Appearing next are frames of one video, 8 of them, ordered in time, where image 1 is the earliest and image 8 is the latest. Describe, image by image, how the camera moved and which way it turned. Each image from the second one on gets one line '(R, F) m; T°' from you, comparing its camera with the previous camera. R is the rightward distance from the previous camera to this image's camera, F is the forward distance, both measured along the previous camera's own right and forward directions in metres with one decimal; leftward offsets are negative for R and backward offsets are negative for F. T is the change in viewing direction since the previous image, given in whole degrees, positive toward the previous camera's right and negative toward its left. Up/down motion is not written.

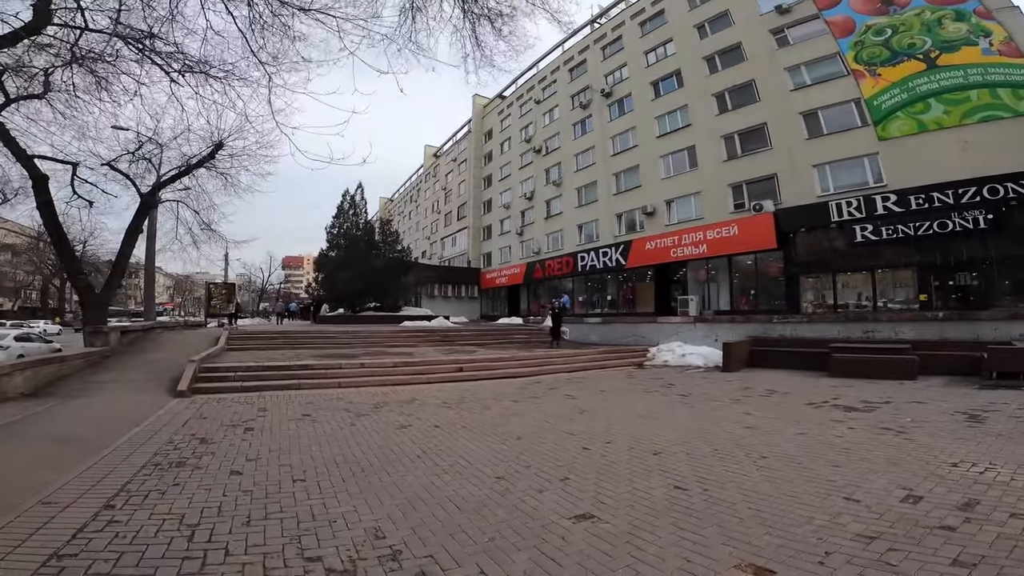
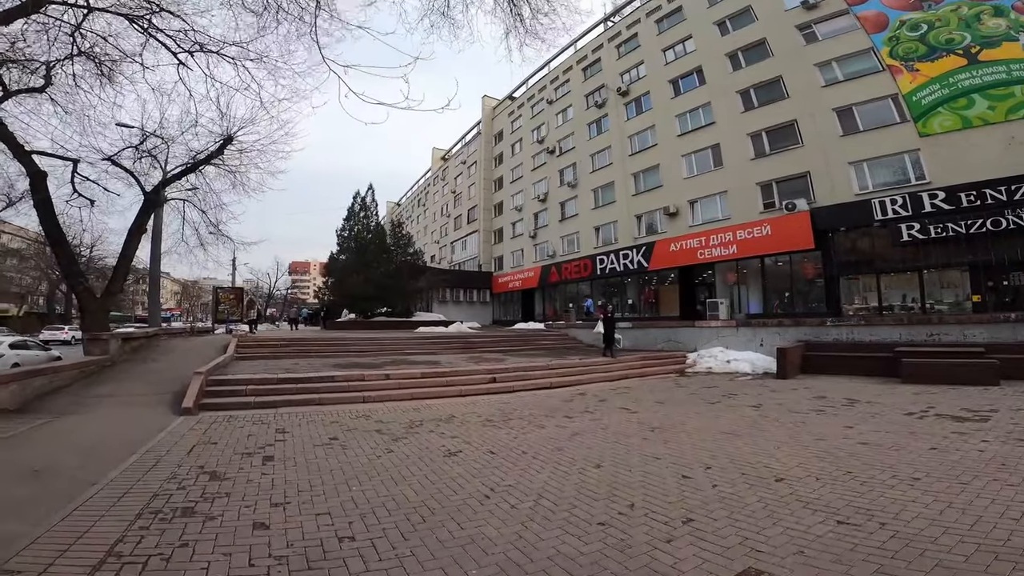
(-0.7, +1.0) m; 0°
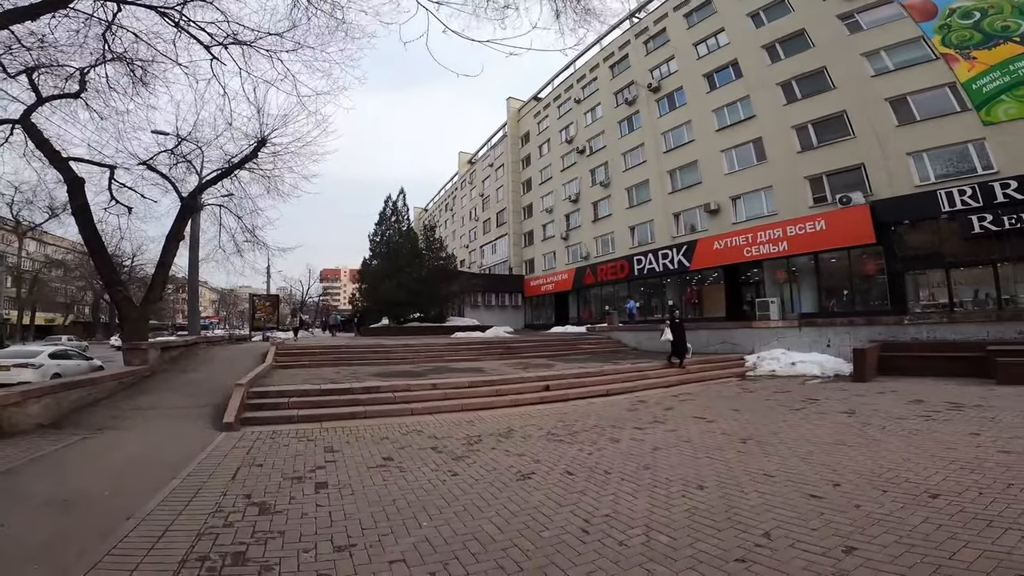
(-0.5, +0.6) m; -3°
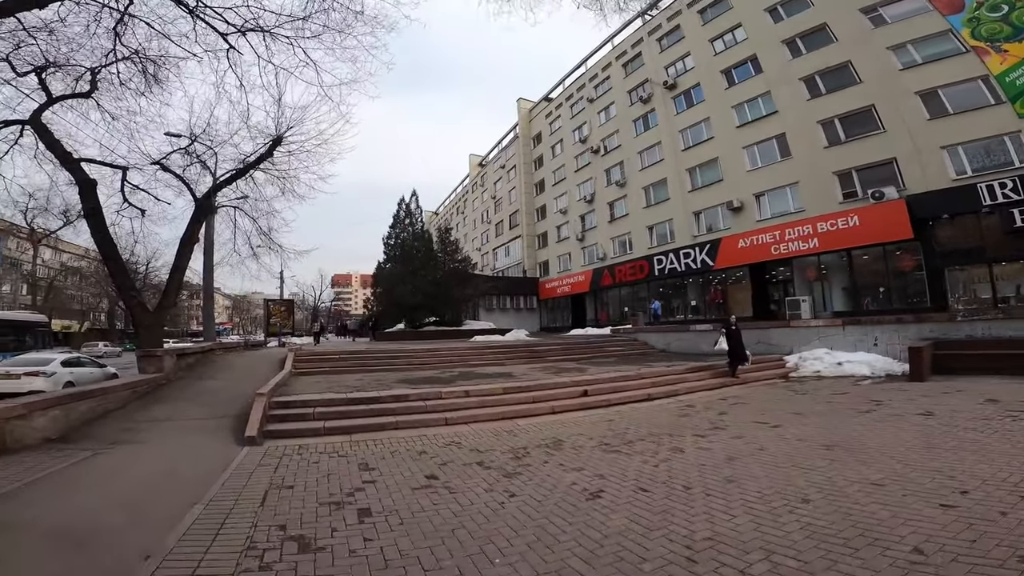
(-0.4, +0.5) m; -1°
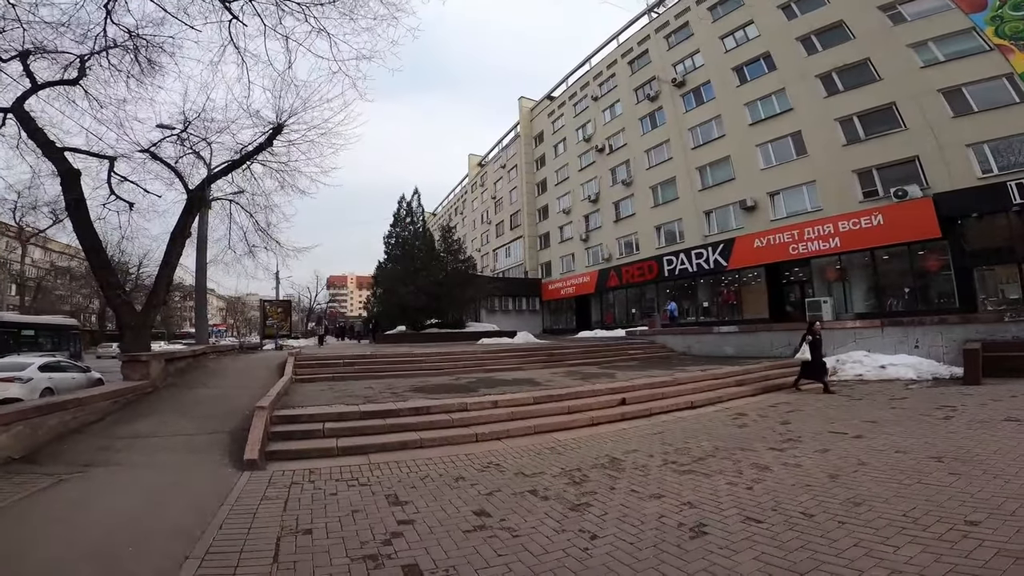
(-0.5, +0.8) m; +1°
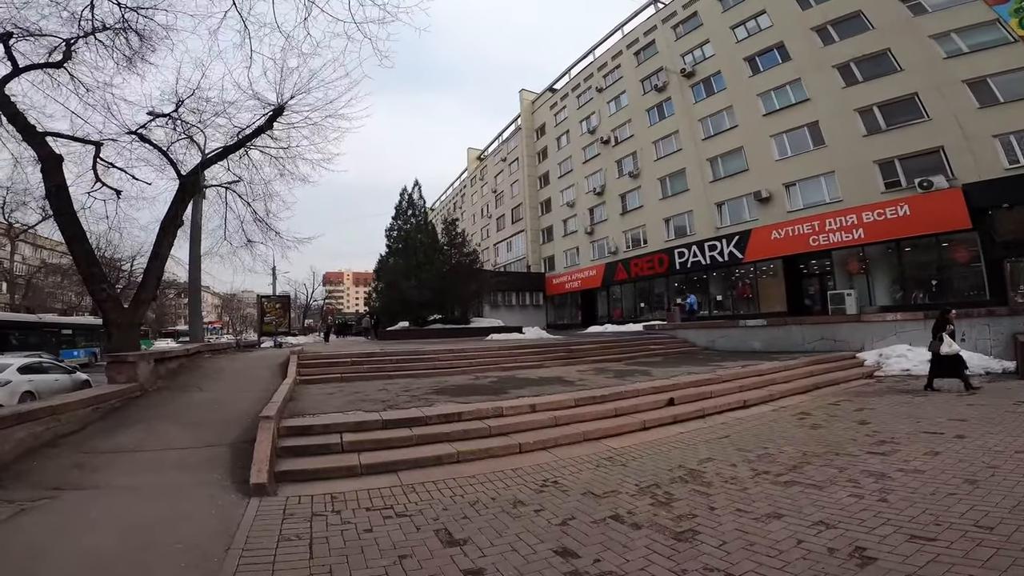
(-0.5, +0.8) m; +1°
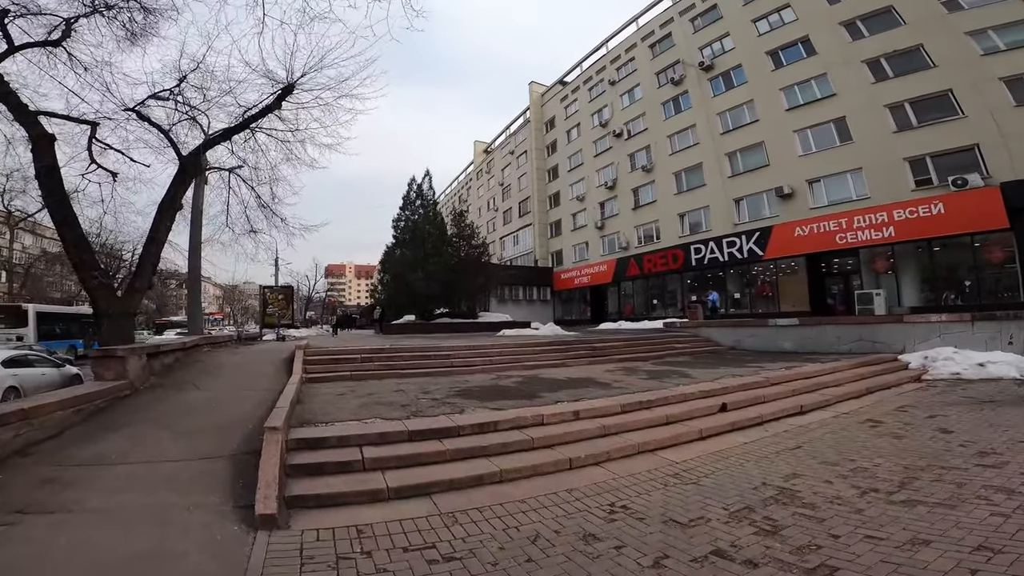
(-0.4, +0.7) m; 0°
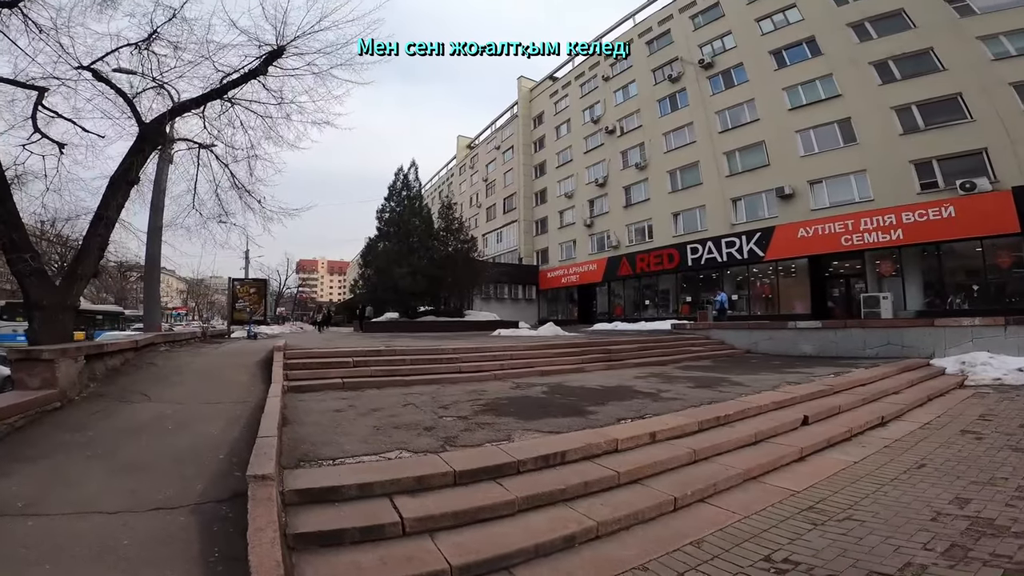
(-0.7, +1.1) m; +3°
